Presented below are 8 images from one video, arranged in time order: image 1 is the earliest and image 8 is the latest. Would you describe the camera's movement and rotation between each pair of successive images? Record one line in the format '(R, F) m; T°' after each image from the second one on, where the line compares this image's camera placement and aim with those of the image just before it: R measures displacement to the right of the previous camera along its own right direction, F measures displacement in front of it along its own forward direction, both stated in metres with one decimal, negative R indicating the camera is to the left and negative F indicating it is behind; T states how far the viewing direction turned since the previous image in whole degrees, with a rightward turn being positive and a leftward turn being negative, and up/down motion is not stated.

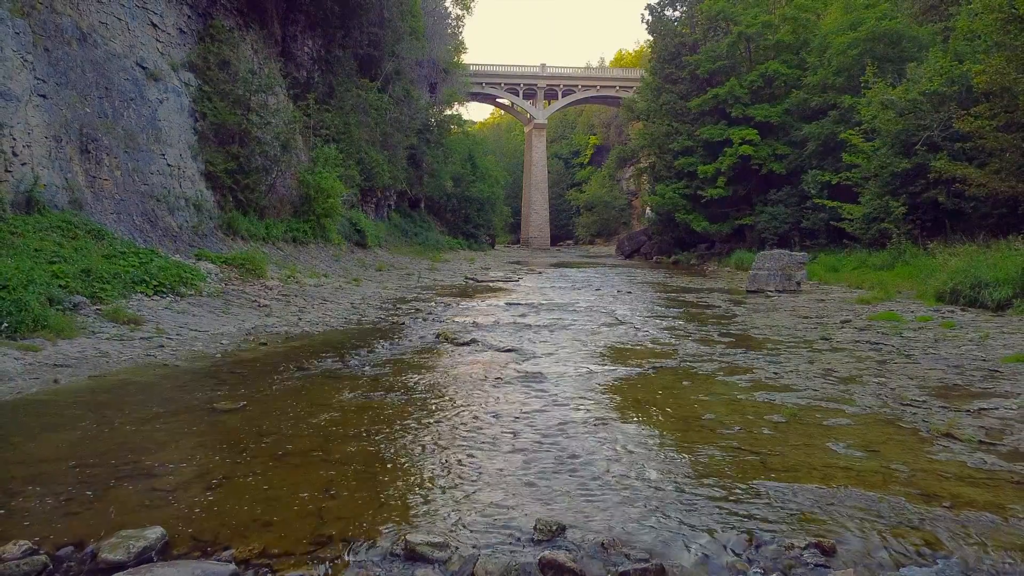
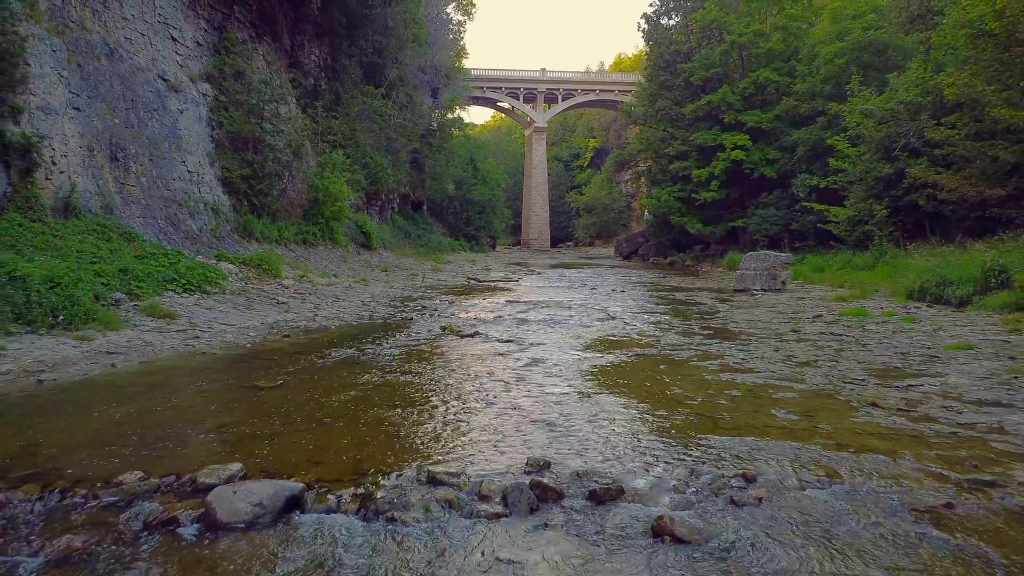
(0.0, -0.7) m; 0°
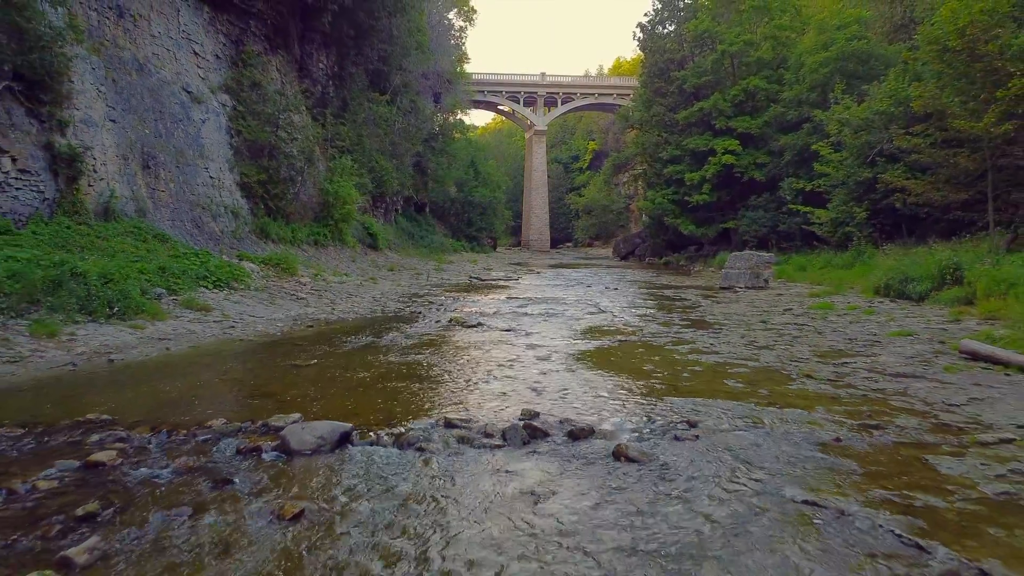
(0.0, -0.9) m; 0°
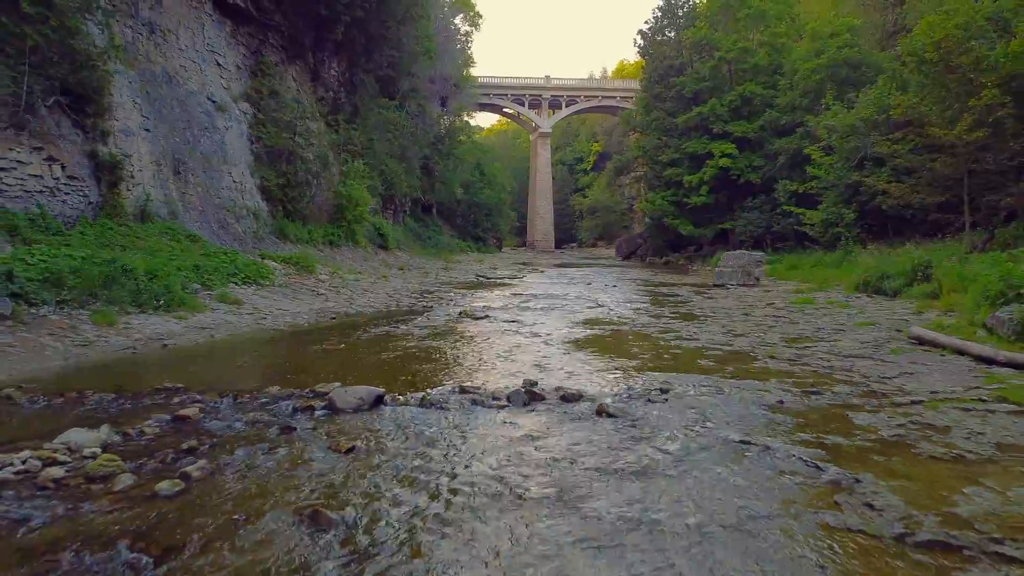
(0.0, -0.9) m; 0°
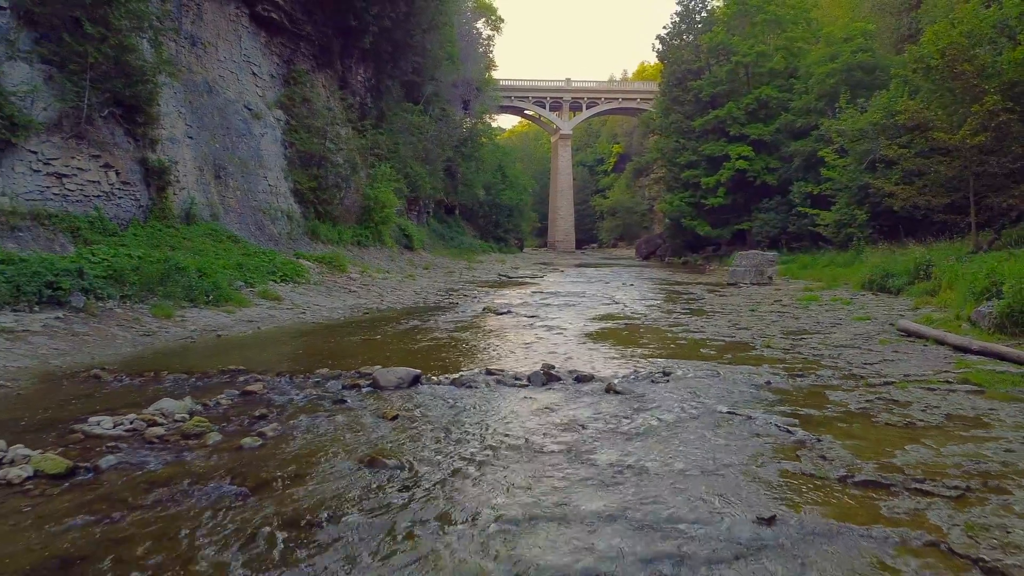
(0.0, -0.7) m; -1°
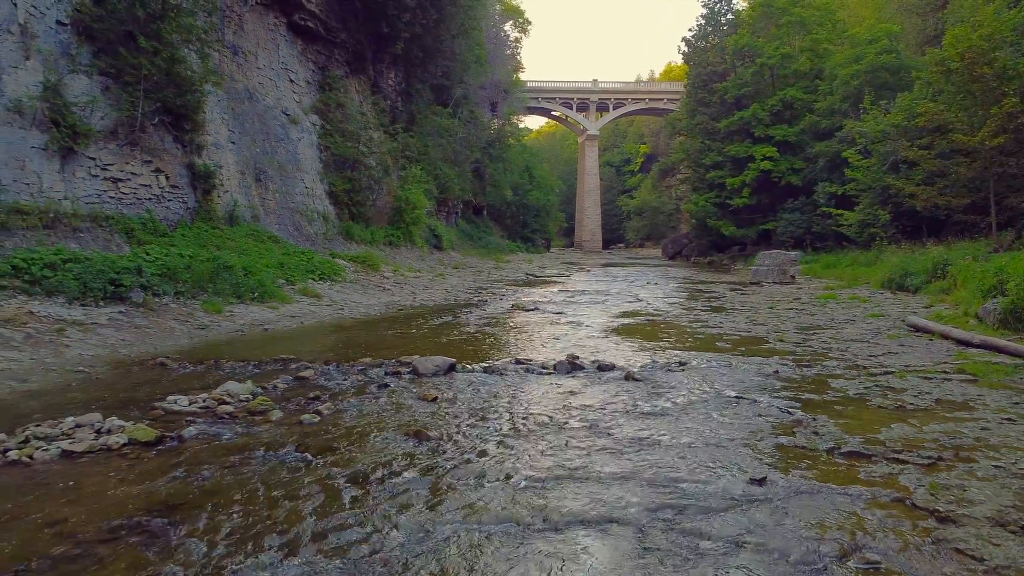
(0.0, -0.5) m; -2°
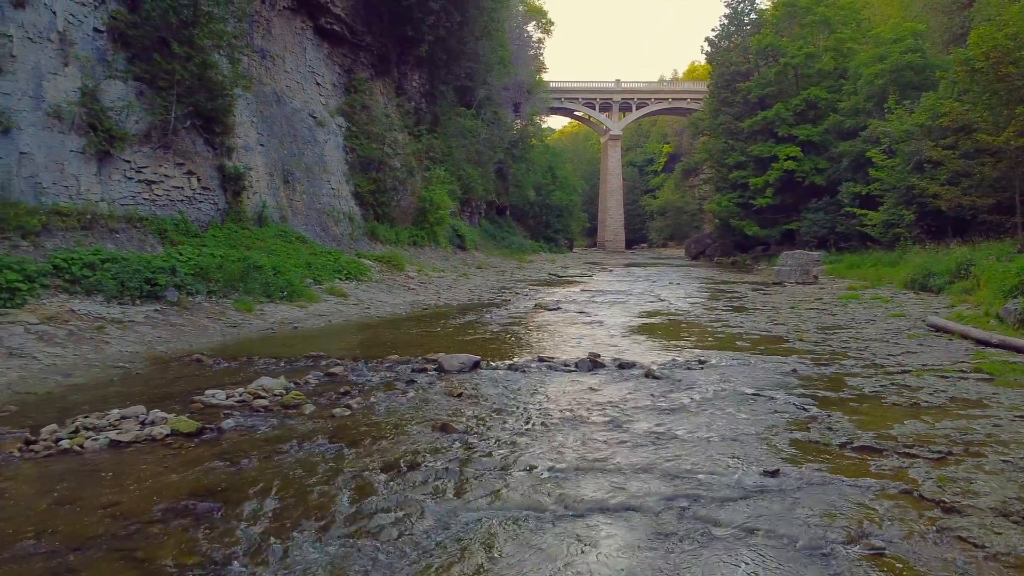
(0.0, -0.2) m; -2°
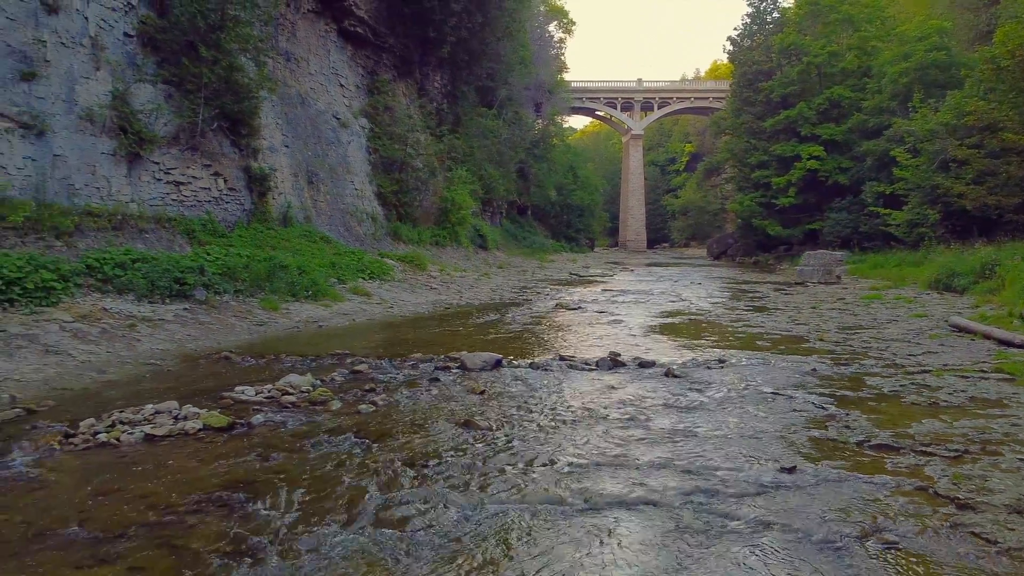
(0.0, -0.1) m; -1°
